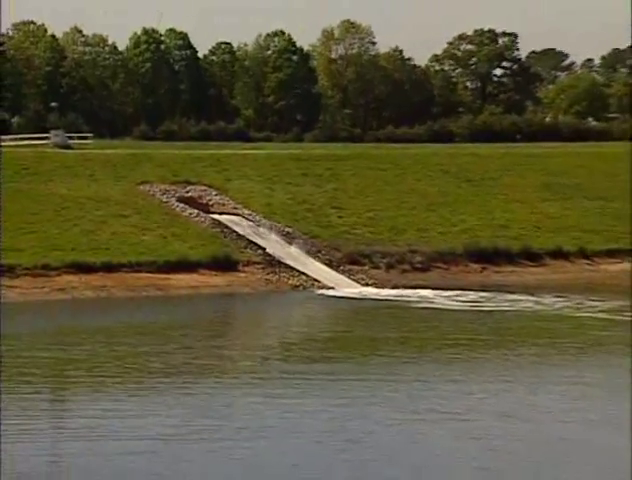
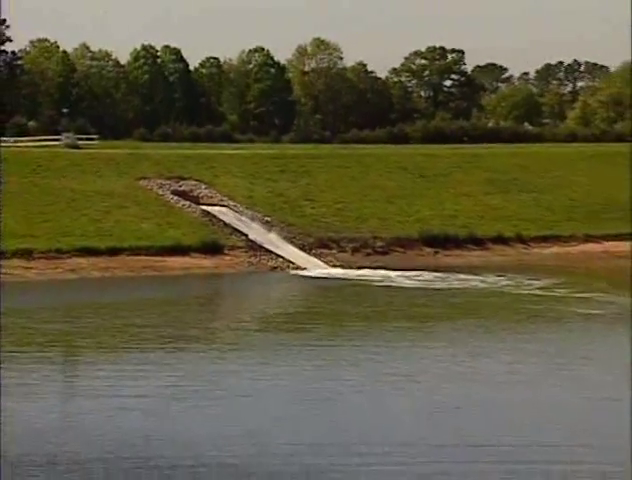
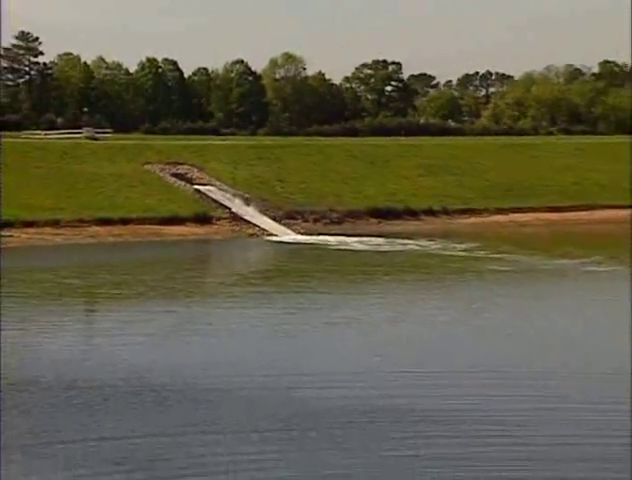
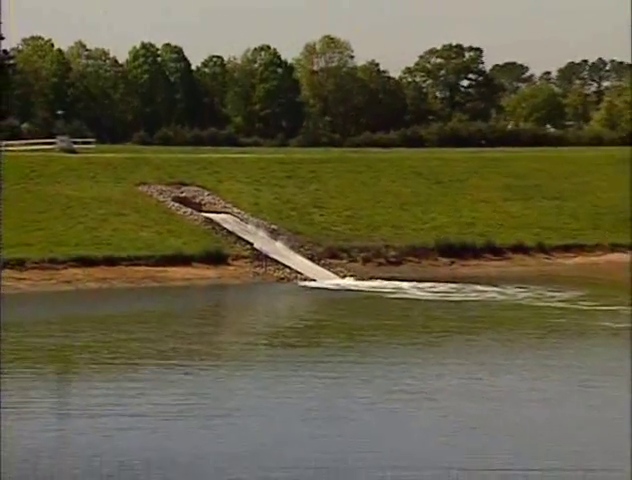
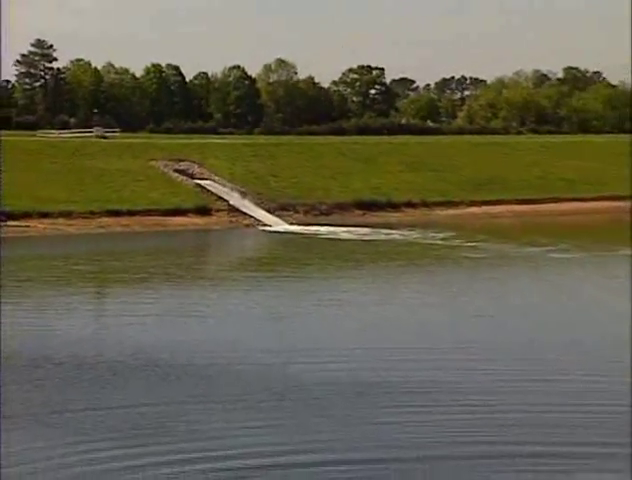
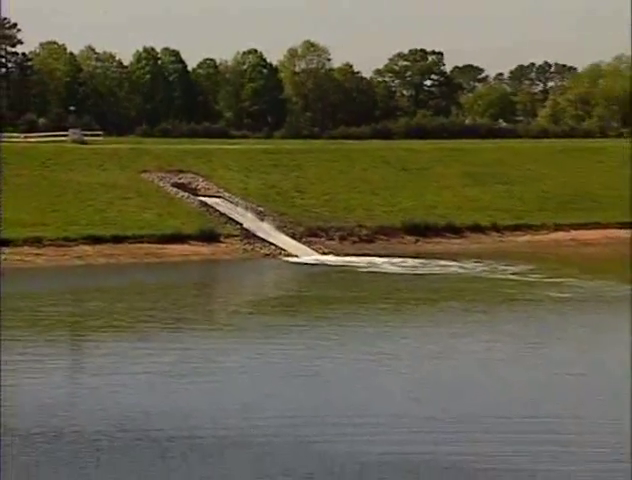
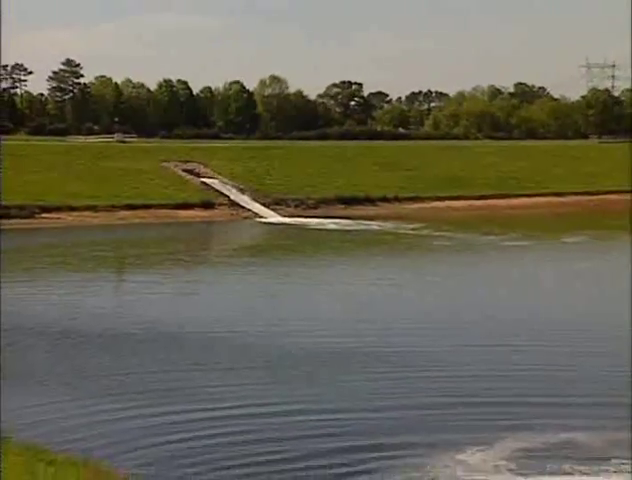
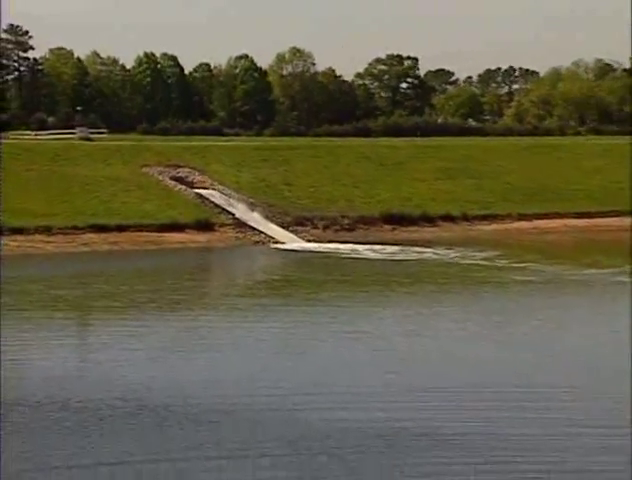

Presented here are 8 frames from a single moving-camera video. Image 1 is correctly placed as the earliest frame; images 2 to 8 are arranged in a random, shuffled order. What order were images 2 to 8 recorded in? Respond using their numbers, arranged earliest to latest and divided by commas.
4, 2, 6, 8, 3, 5, 7
